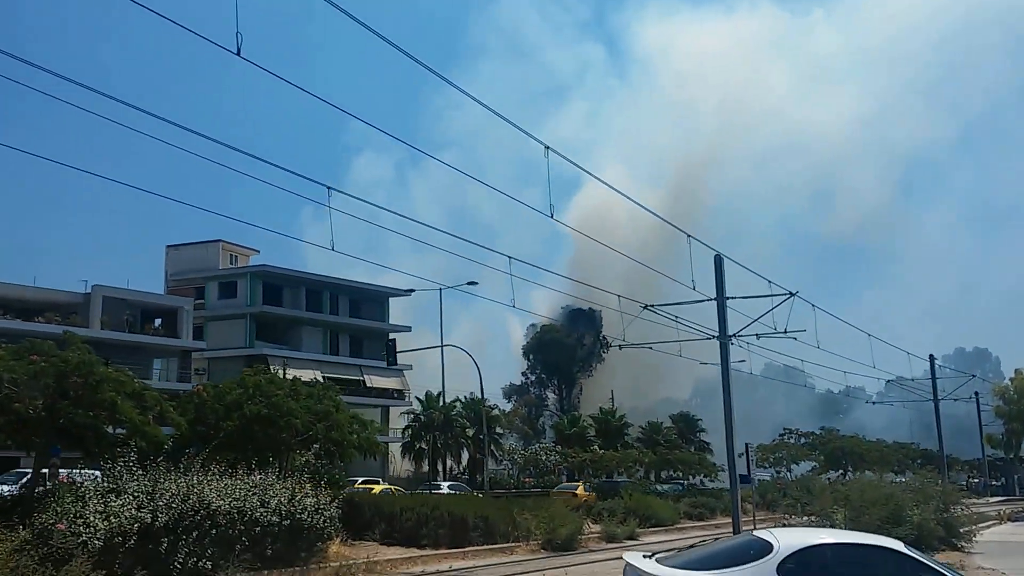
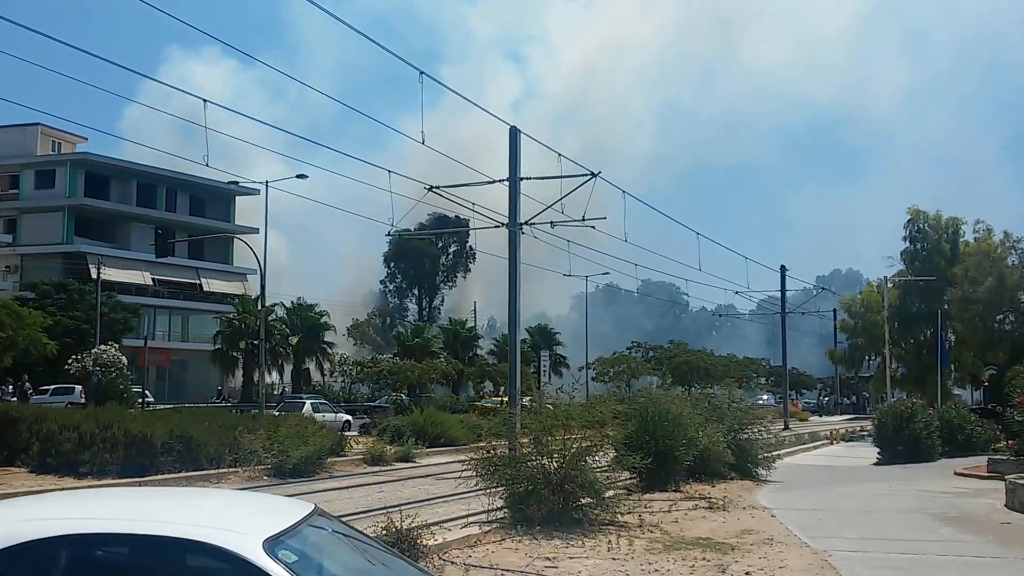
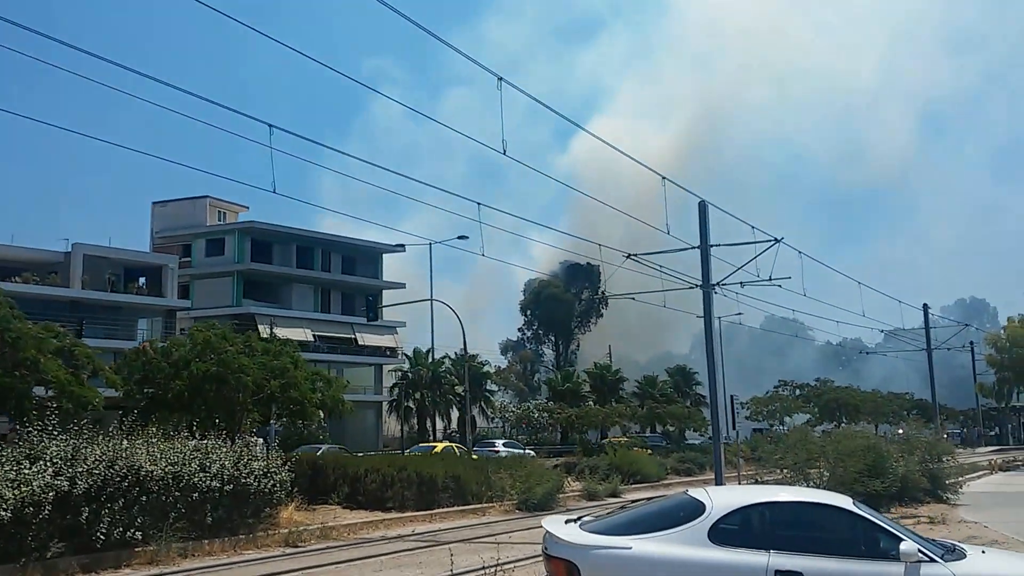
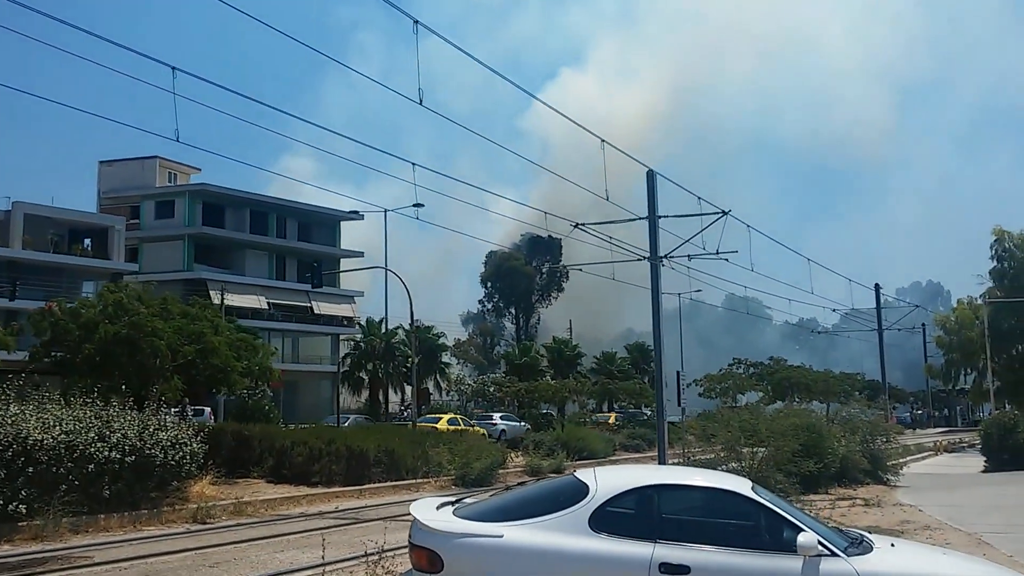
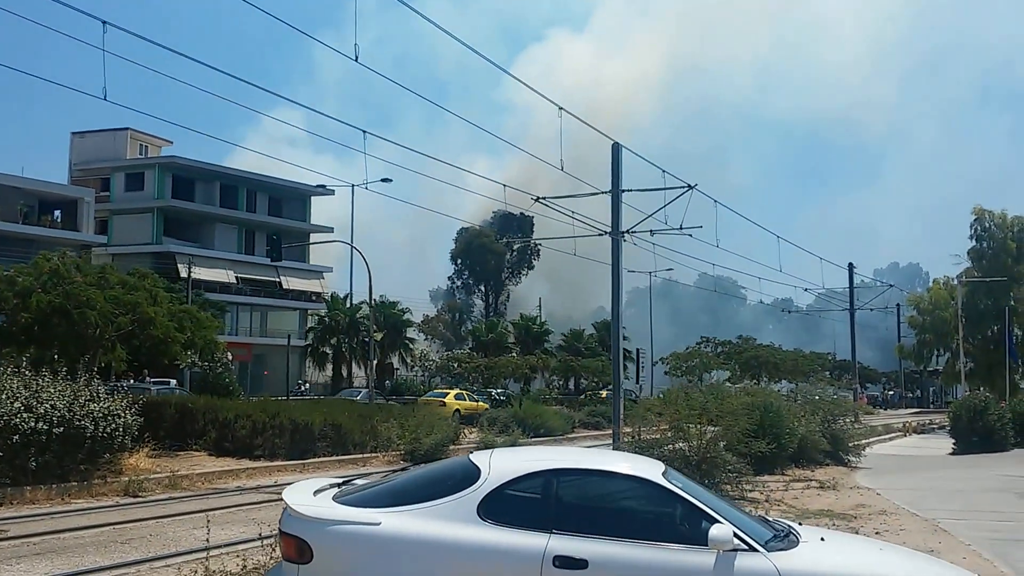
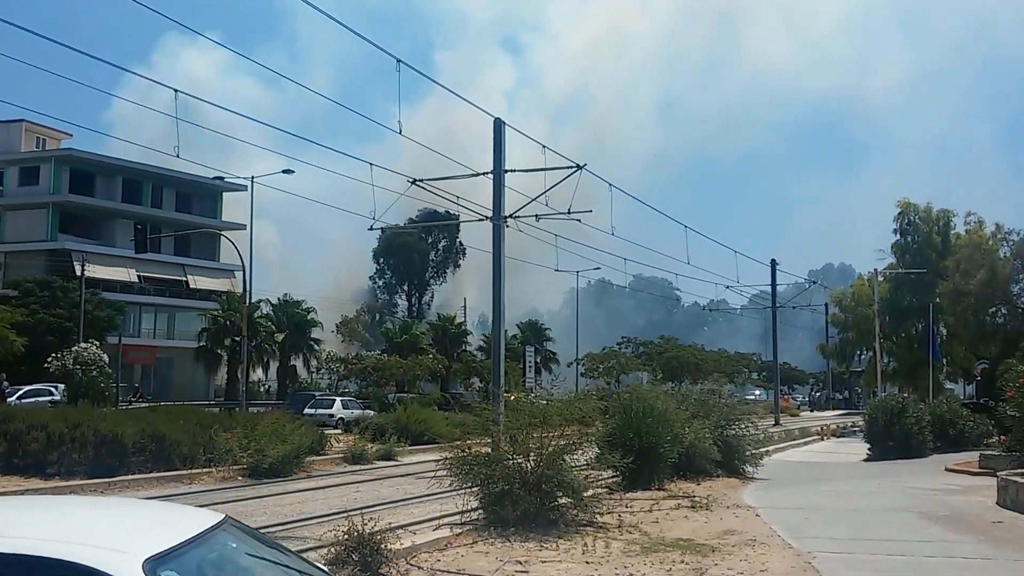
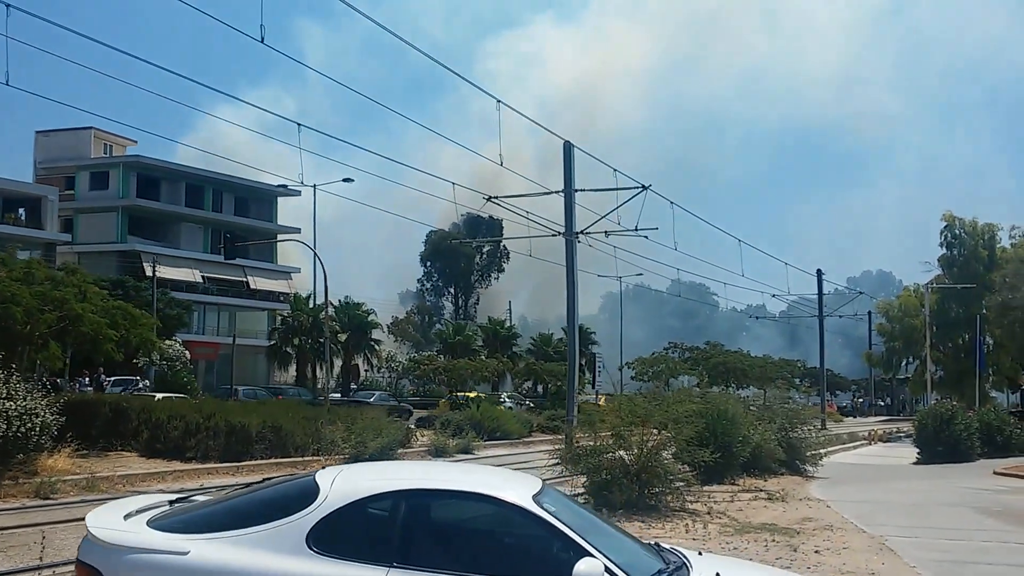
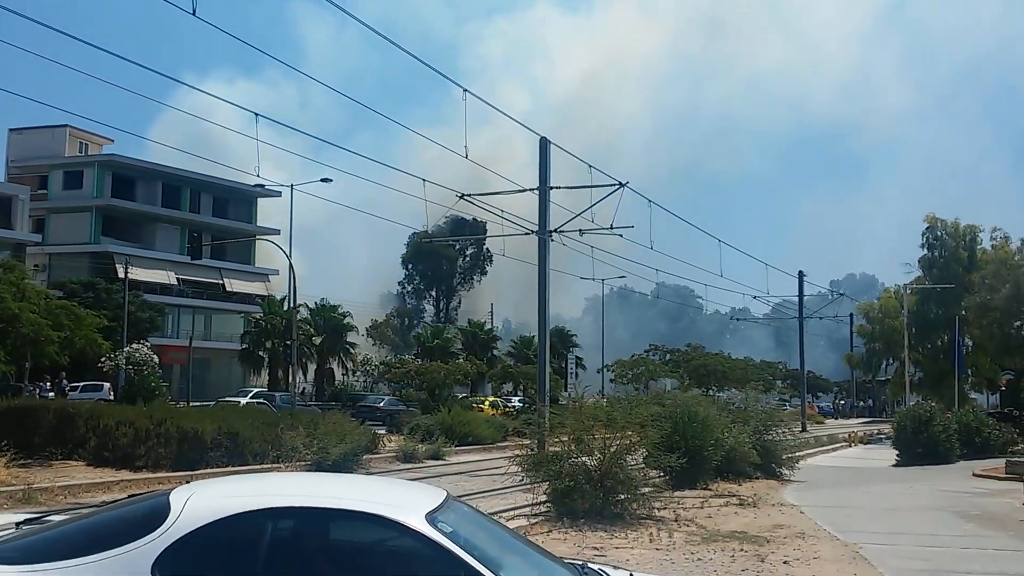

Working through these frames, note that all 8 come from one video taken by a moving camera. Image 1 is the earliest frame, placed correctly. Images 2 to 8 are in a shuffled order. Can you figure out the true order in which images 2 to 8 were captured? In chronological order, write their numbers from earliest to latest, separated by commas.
3, 4, 5, 7, 8, 2, 6
